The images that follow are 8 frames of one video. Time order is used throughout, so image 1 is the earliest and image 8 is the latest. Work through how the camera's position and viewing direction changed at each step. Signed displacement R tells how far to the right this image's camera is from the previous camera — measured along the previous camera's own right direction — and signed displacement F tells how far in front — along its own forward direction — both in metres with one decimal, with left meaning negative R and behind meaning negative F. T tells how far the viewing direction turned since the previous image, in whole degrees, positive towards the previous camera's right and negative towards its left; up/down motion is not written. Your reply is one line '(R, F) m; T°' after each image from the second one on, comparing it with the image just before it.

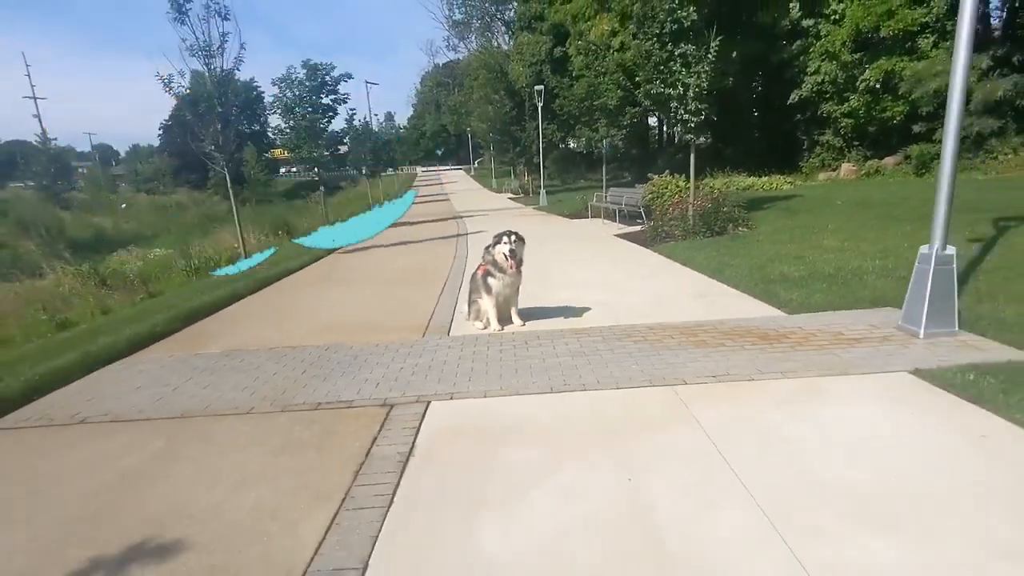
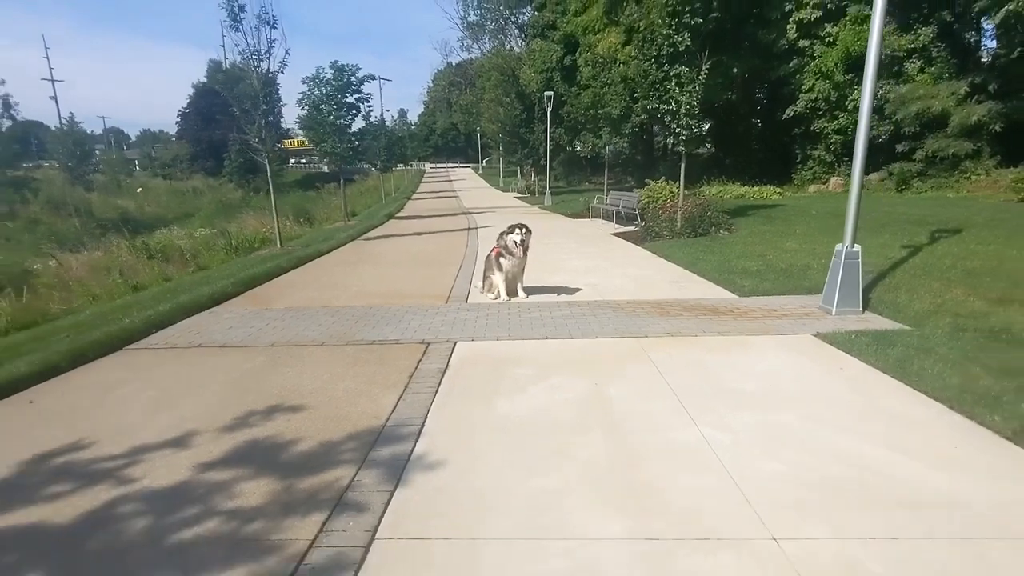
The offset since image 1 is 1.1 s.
(-0.1, -1.7) m; 0°
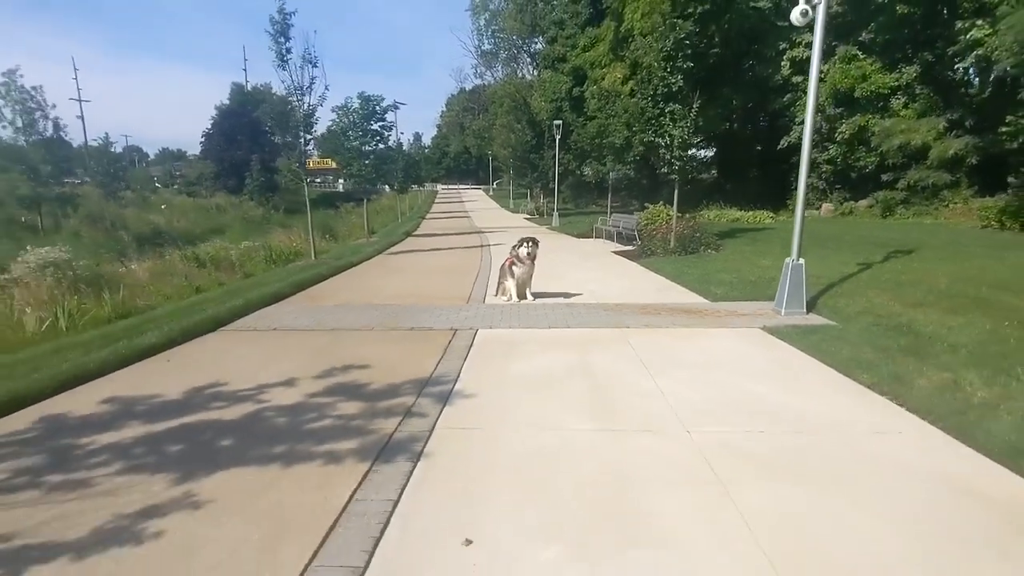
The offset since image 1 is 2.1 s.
(0.0, -1.8) m; -1°
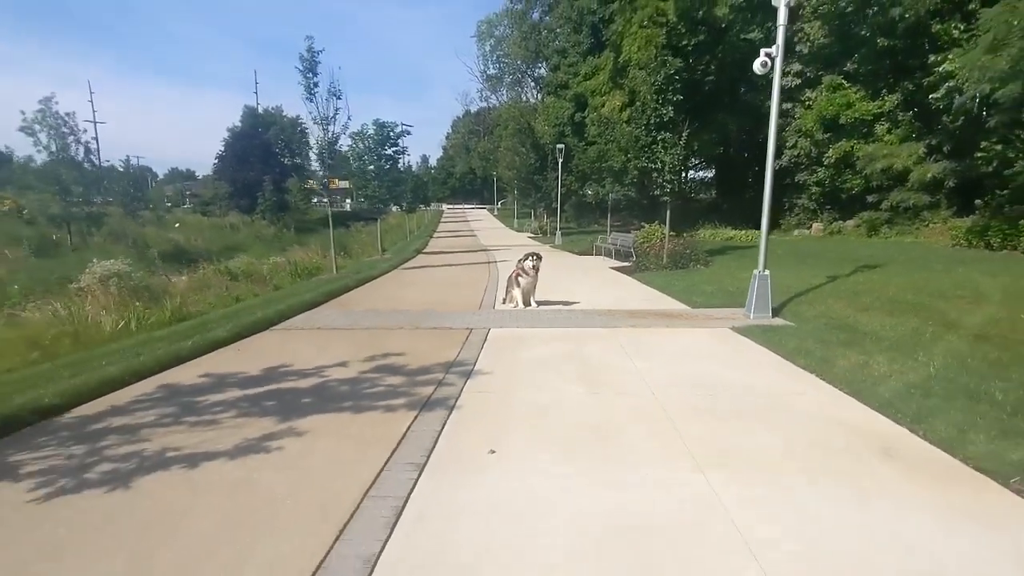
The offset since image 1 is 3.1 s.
(-0.1, -1.5) m; 0°
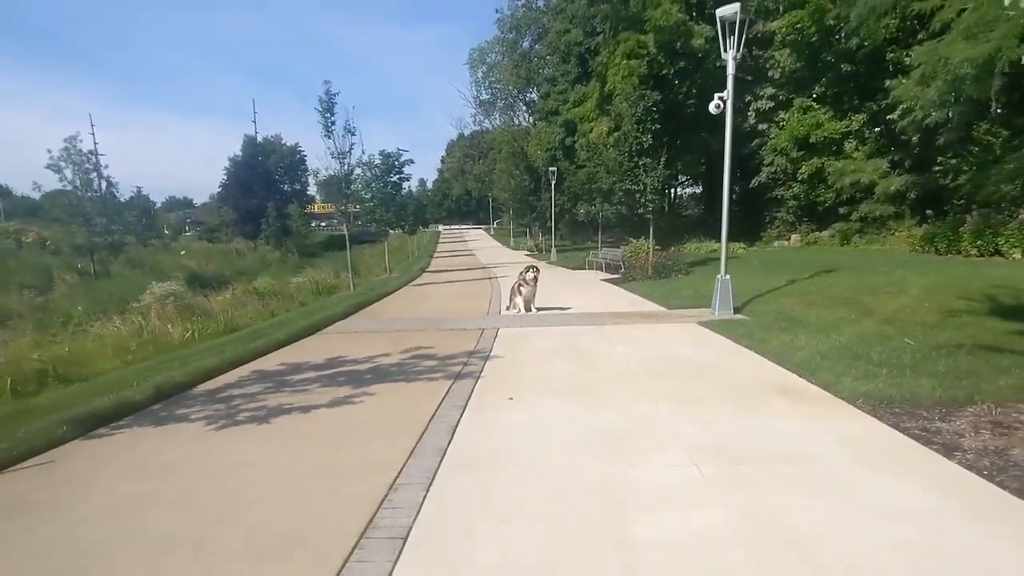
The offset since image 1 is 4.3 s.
(-0.1, -2.0) m; 0°
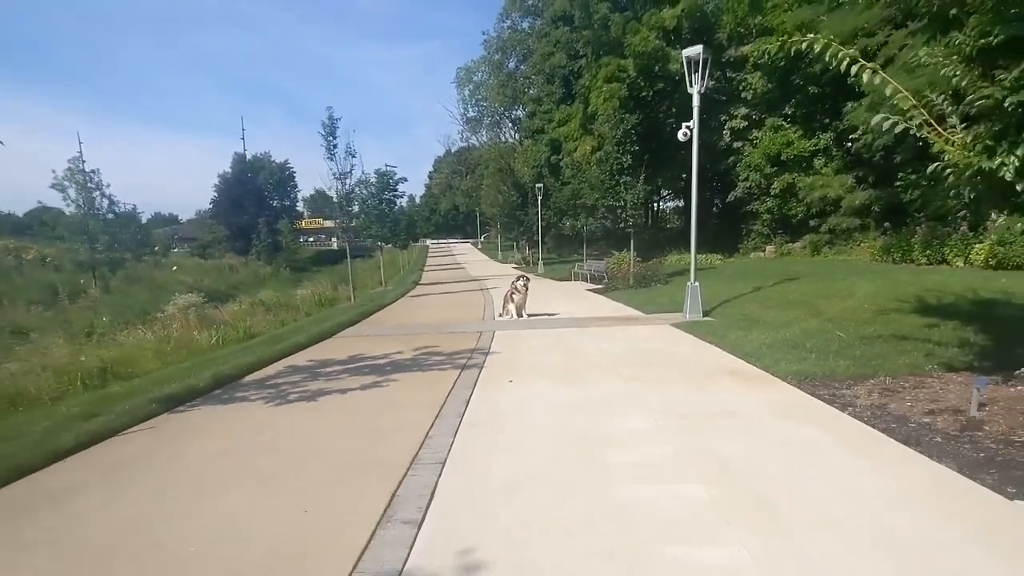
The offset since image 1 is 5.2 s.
(-0.2, -1.5) m; +1°
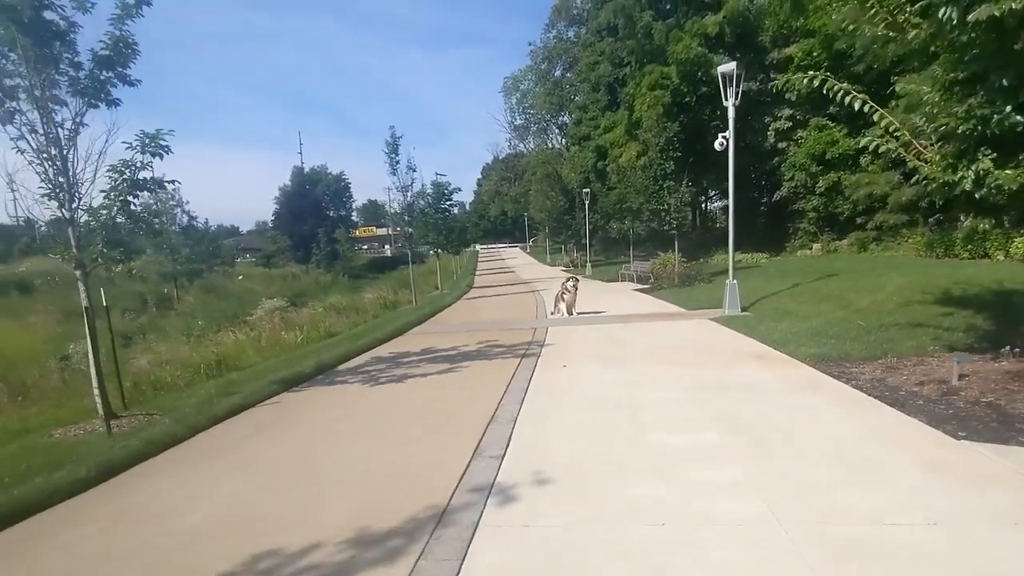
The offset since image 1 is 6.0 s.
(-0.1, -1.4) m; -4°
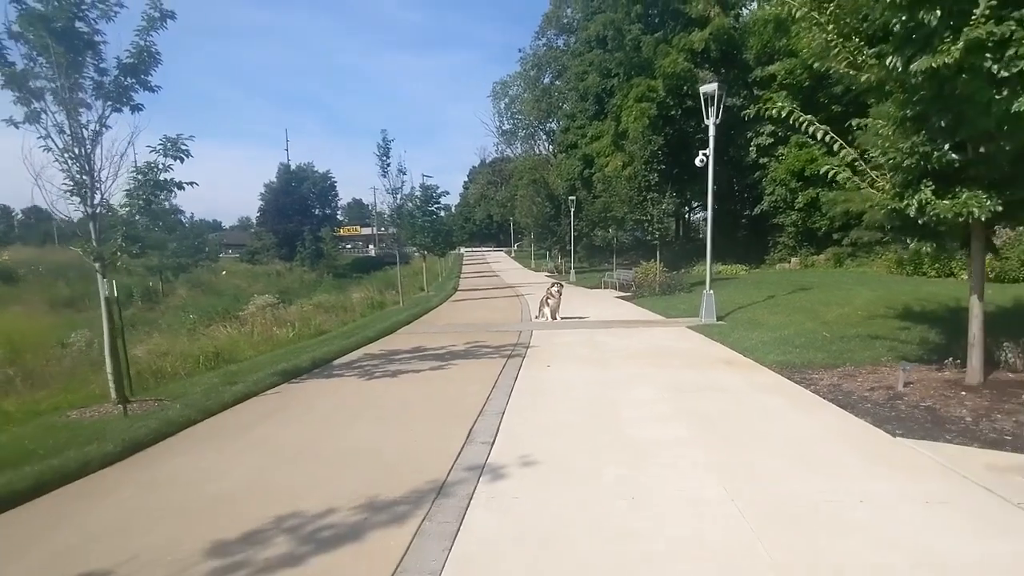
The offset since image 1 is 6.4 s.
(-0.1, -0.6) m; +2°
